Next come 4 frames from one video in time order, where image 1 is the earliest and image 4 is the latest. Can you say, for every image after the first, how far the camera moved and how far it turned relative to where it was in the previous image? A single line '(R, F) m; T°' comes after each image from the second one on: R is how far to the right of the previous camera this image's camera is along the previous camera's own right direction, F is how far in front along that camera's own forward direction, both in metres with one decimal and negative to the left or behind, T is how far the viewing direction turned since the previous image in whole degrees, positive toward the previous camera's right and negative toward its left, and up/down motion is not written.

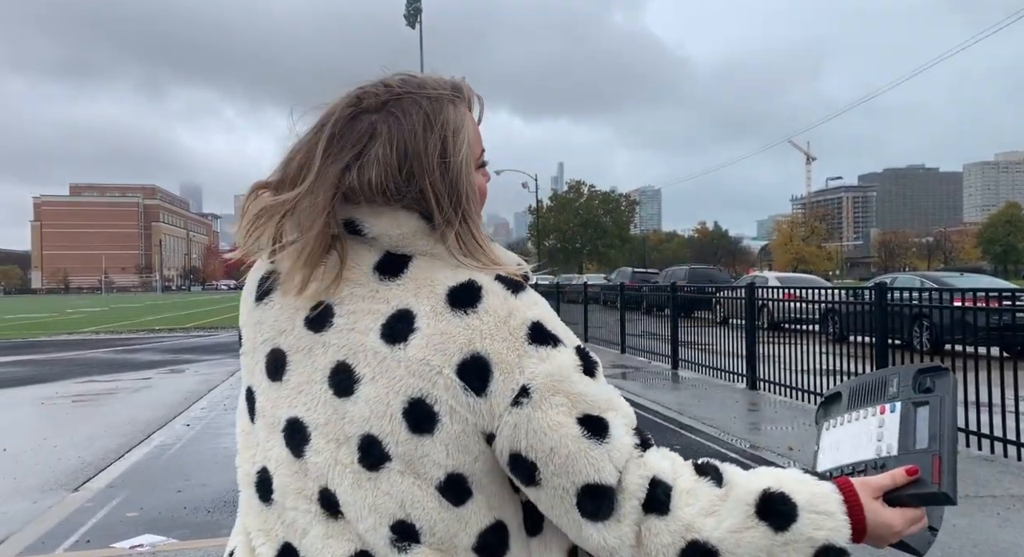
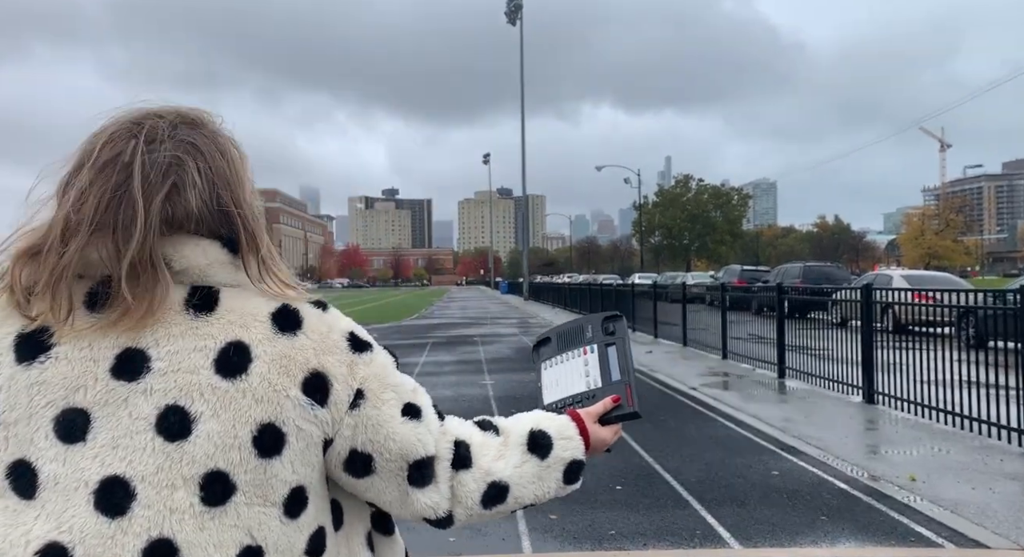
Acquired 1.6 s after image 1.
(+0.4, +0.7) m; -8°
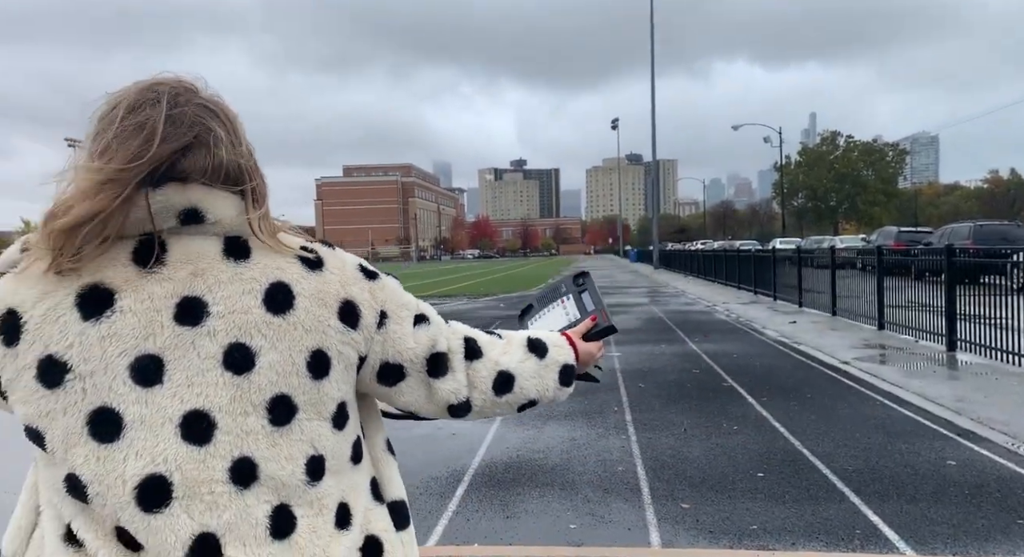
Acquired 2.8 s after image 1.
(+0.1, +0.6) m; -10°
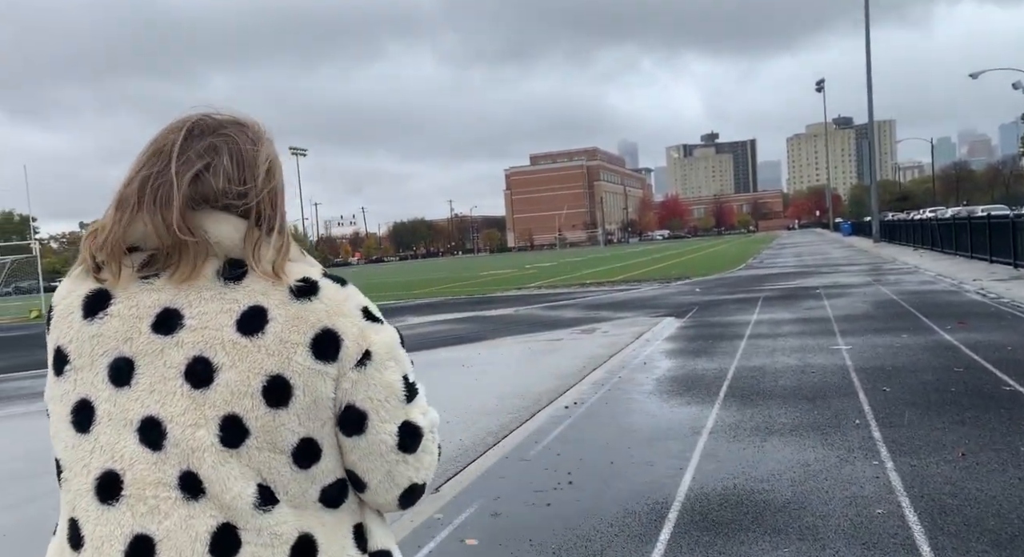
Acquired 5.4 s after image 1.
(-0.1, +1.2) m; -14°
